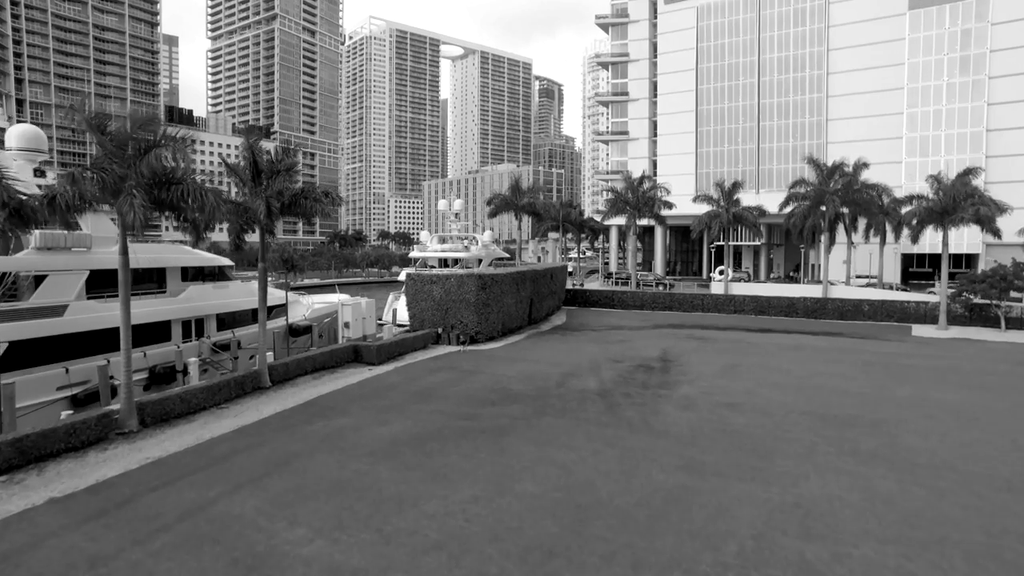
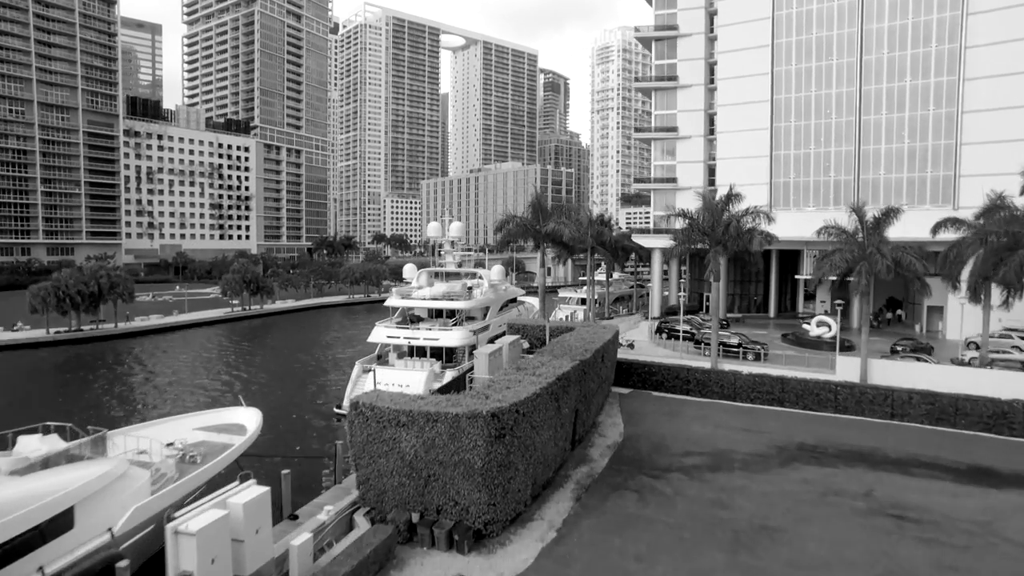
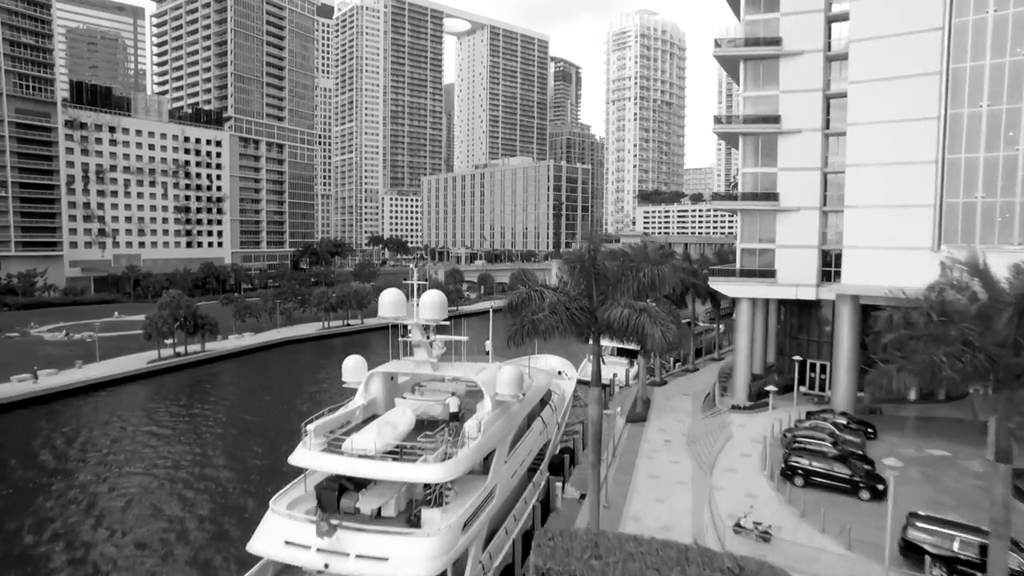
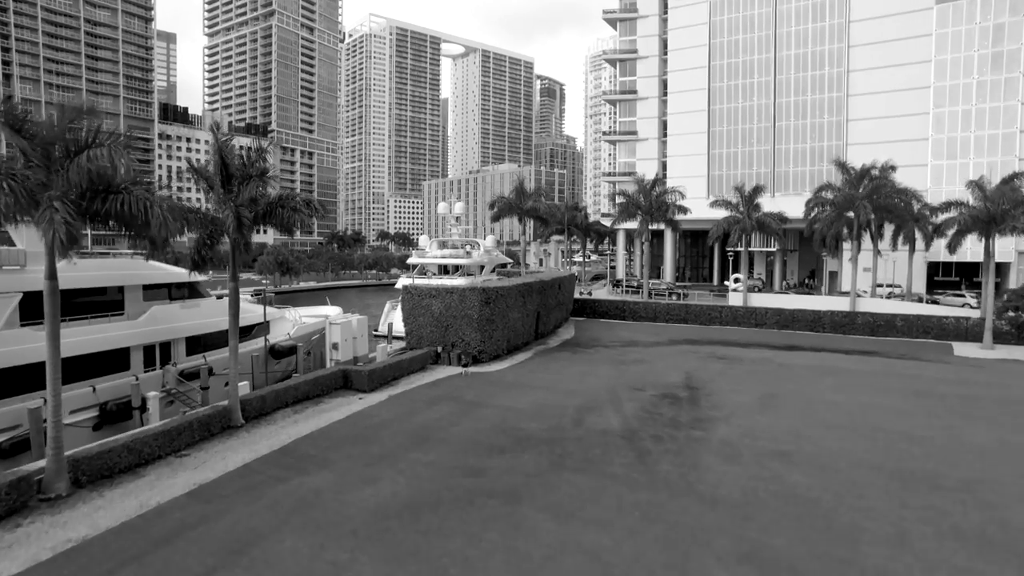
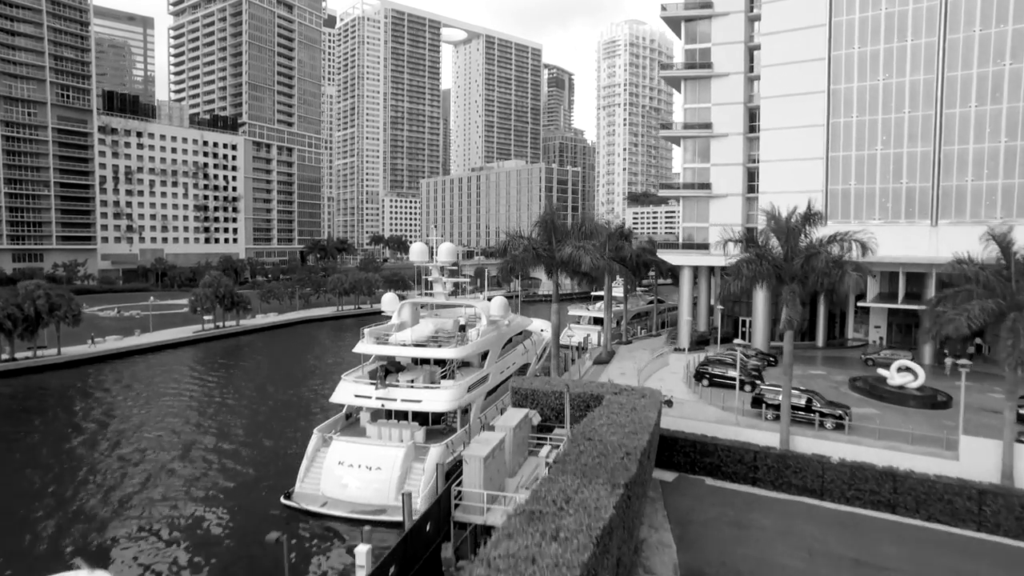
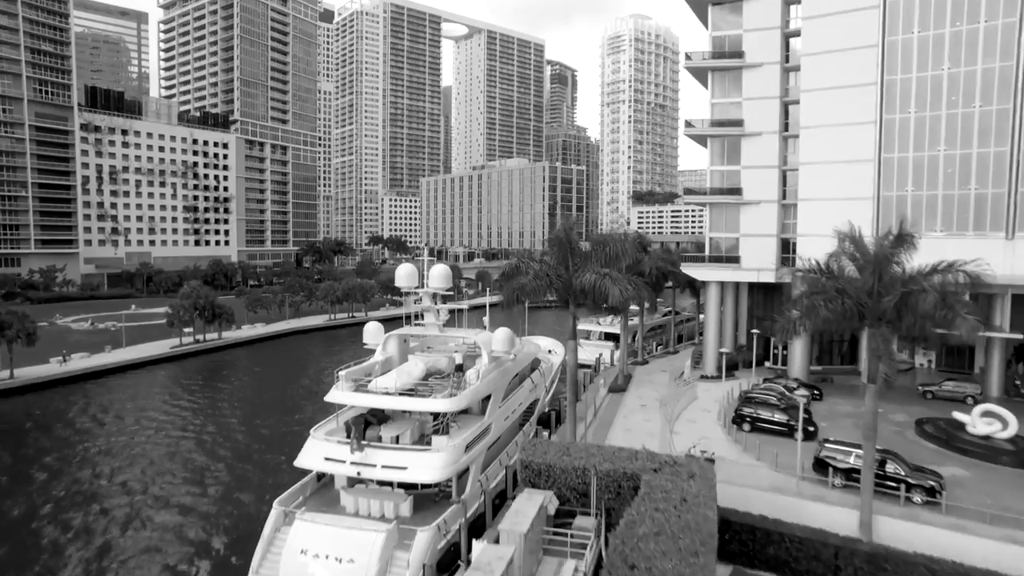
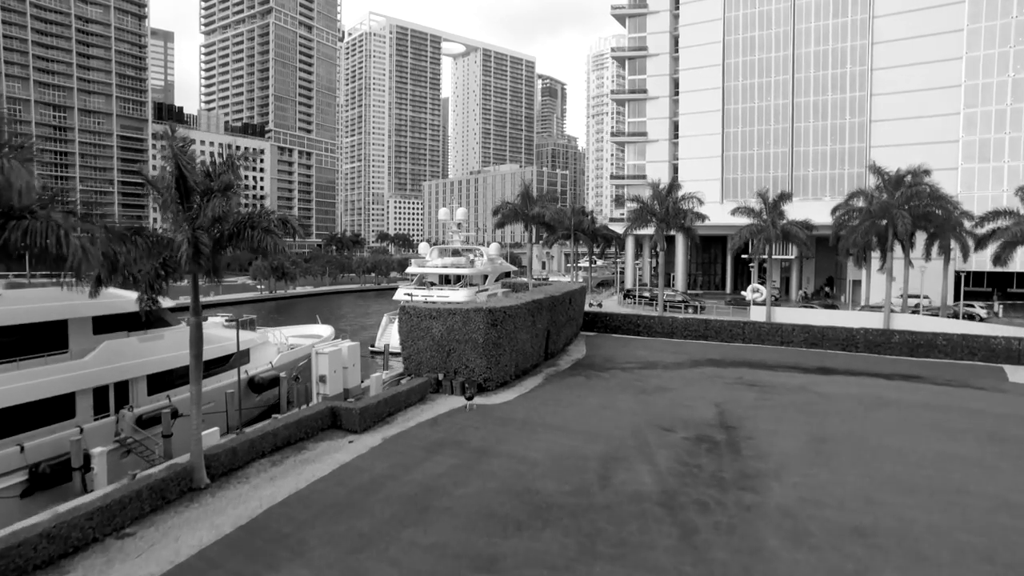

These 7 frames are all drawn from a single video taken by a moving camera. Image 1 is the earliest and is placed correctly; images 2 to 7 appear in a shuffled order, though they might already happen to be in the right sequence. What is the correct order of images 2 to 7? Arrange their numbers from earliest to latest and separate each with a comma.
4, 7, 2, 5, 6, 3
